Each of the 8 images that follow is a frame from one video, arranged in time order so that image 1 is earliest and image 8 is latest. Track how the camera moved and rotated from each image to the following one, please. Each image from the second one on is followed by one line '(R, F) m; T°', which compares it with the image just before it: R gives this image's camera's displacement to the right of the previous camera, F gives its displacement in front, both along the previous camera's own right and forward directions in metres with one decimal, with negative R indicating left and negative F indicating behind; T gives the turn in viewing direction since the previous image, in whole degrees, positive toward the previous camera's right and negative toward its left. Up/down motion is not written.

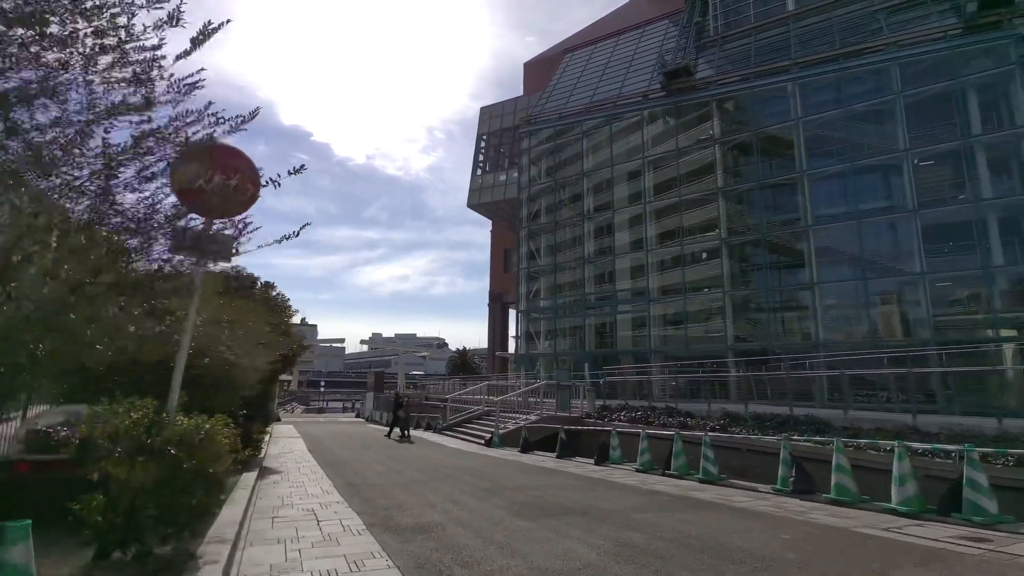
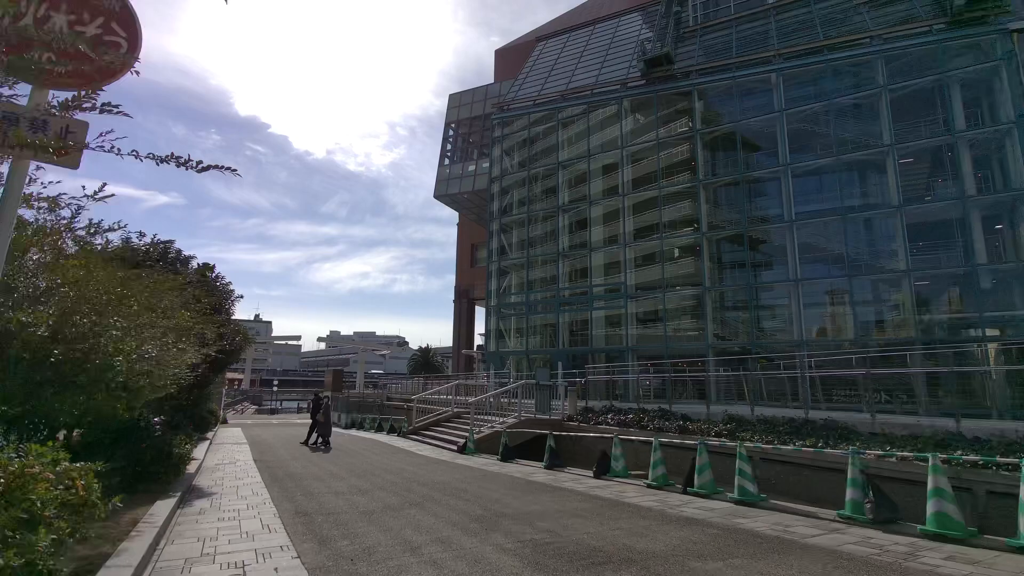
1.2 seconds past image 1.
(-0.5, +1.8) m; +4°
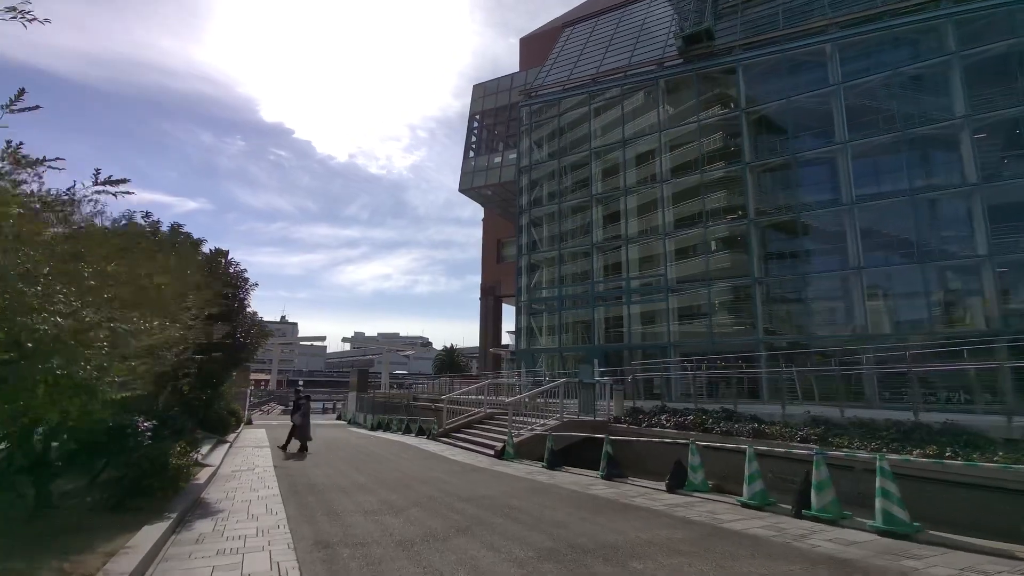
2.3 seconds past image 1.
(-0.5, +1.5) m; -2°
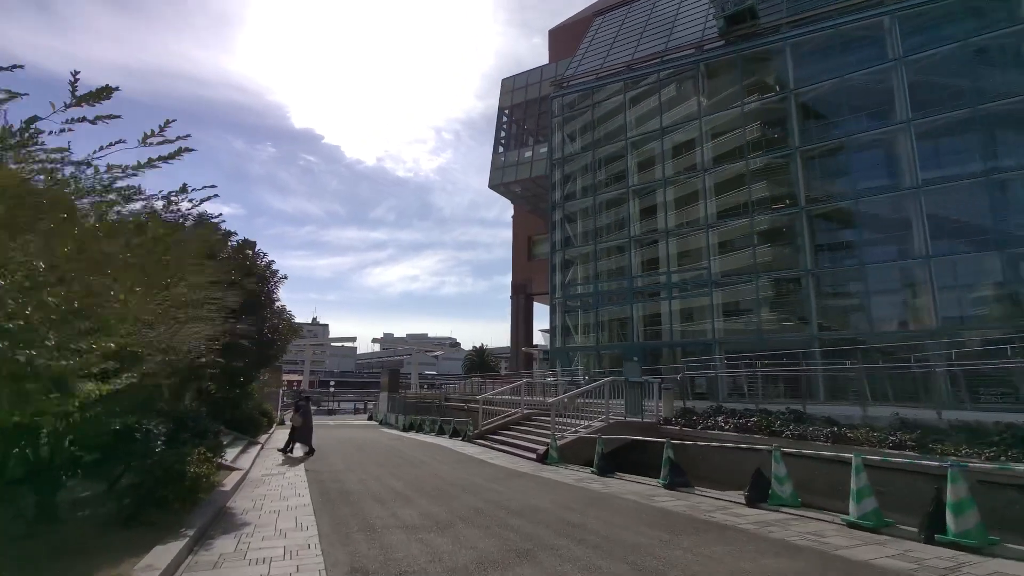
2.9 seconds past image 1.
(-0.4, +1.0) m; -3°
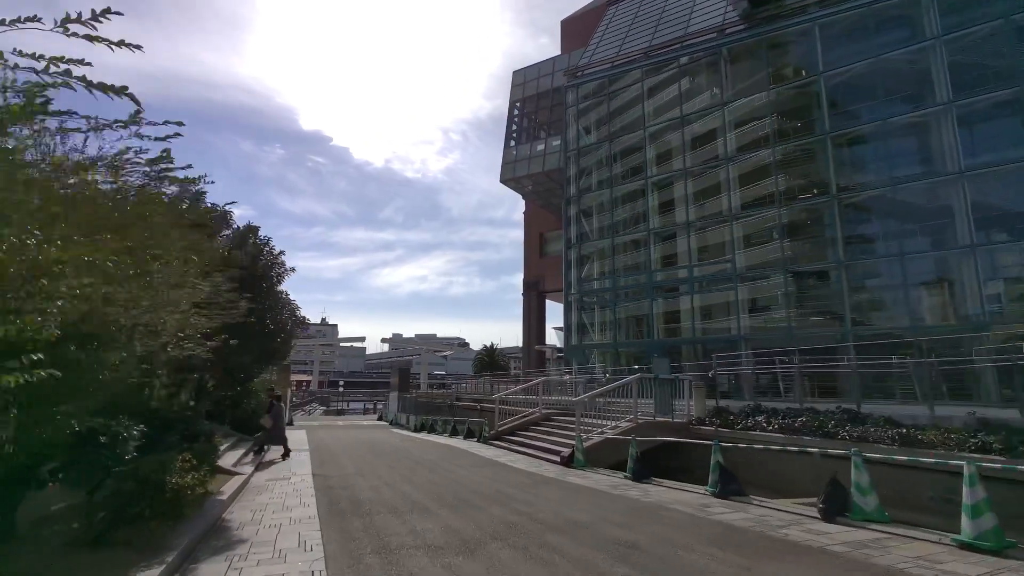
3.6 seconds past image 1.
(-0.3, +1.0) m; -1°
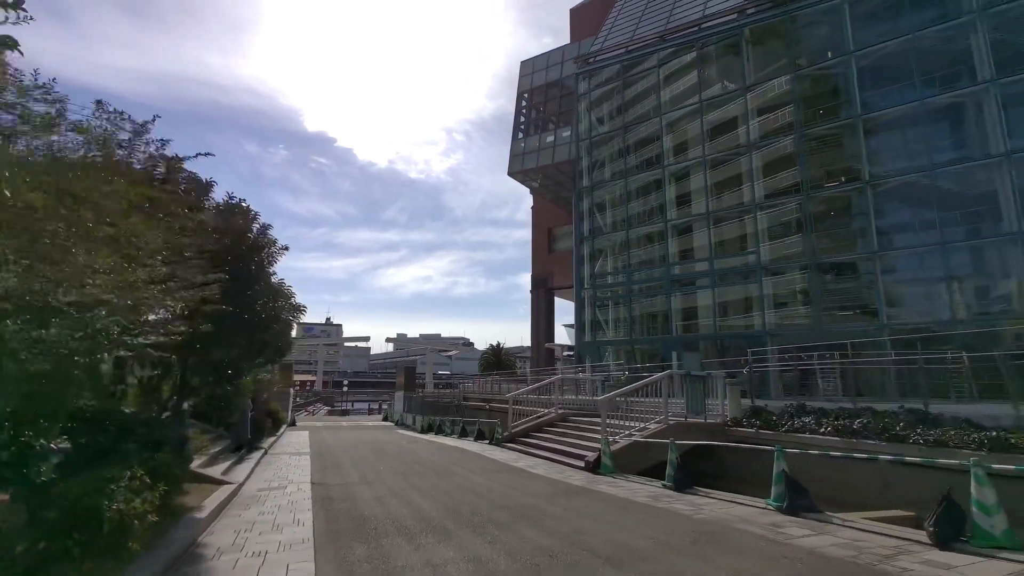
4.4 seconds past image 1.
(-0.3, +1.2) m; 0°
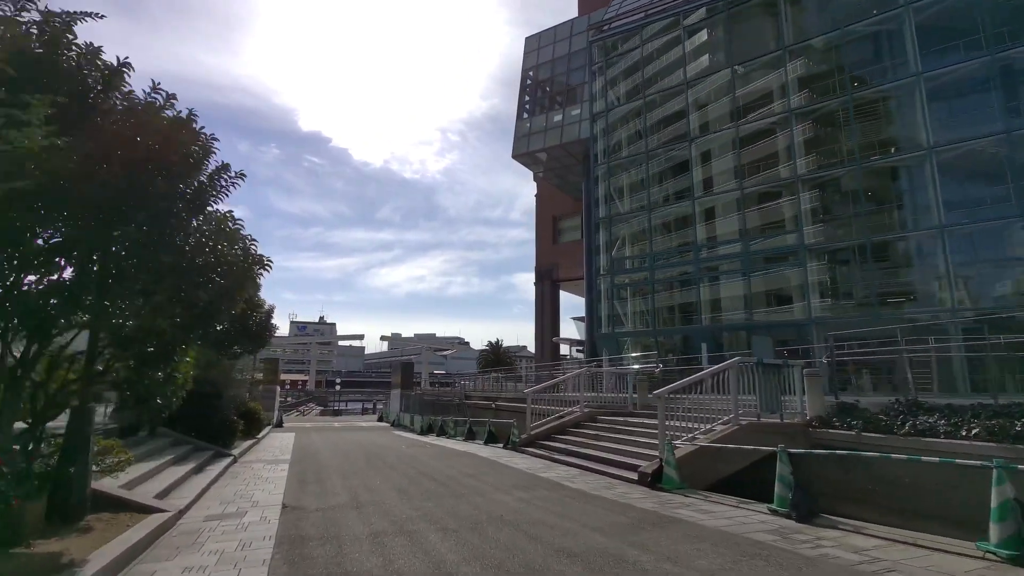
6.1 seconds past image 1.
(-0.7, +2.7) m; +1°
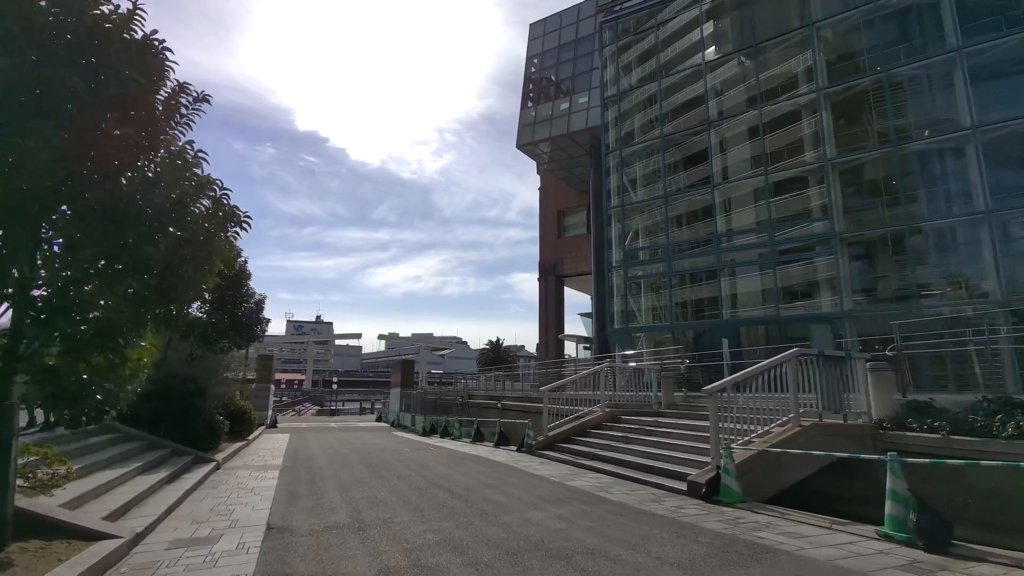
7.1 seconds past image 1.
(-0.5, +1.4) m; 0°
